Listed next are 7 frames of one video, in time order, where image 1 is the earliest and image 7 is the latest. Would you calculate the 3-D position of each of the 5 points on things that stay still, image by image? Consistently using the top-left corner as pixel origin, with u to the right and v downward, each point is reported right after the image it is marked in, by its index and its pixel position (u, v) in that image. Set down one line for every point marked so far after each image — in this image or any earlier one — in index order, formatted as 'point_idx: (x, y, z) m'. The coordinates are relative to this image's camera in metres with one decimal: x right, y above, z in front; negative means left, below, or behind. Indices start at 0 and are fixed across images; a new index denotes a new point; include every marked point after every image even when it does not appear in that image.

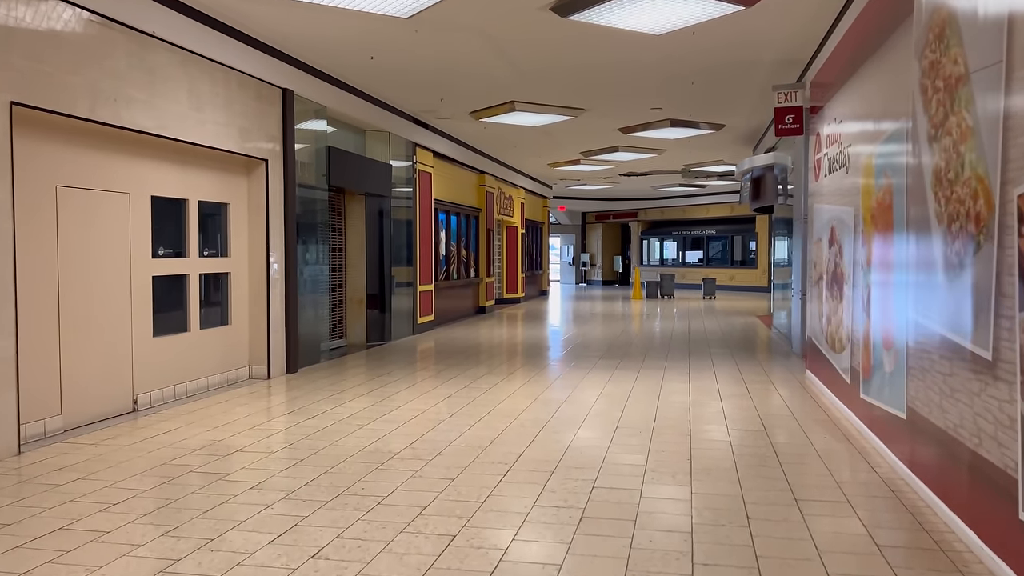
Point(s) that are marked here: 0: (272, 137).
0: (-2.1, +1.3, +7.1) m
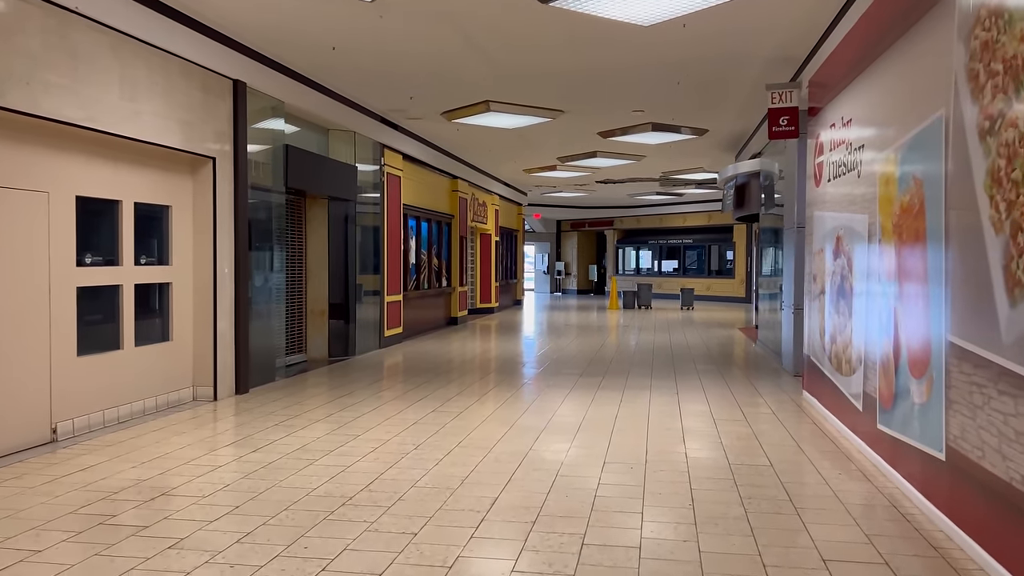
0: (-2.3, +1.2, +6.4) m
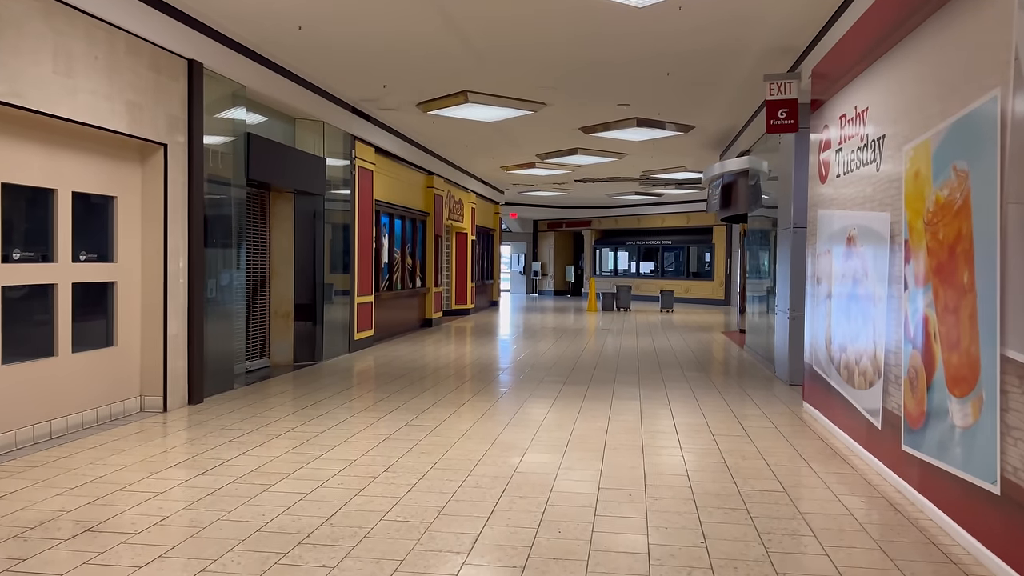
0: (-2.5, +1.2, +5.8) m
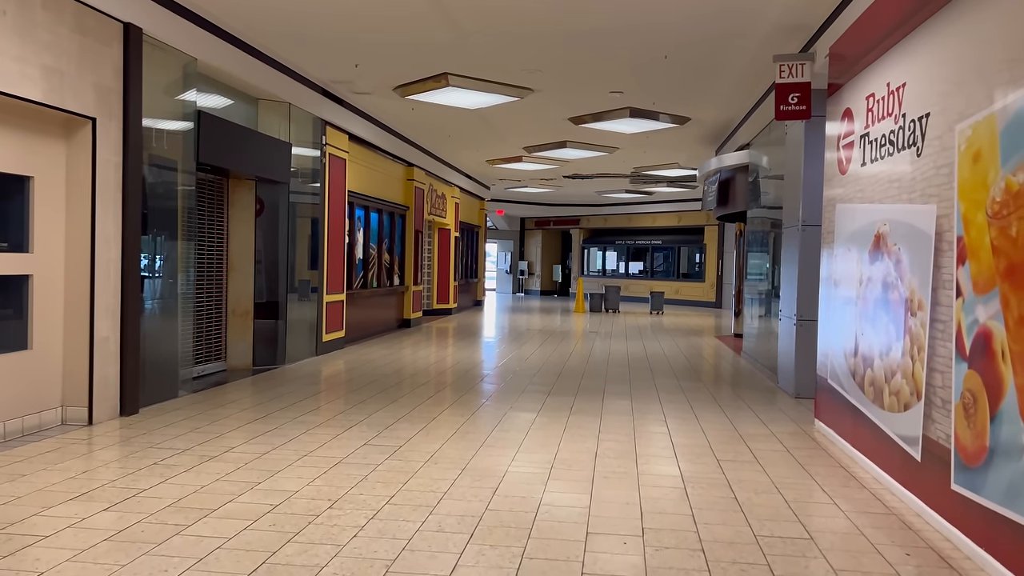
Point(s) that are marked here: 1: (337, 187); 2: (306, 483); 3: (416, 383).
0: (-2.6, +1.3, +5.1) m
1: (-2.0, +1.2, +9.3) m
2: (-1.0, -1.0, +3.8) m
3: (-0.9, -0.9, +7.7) m
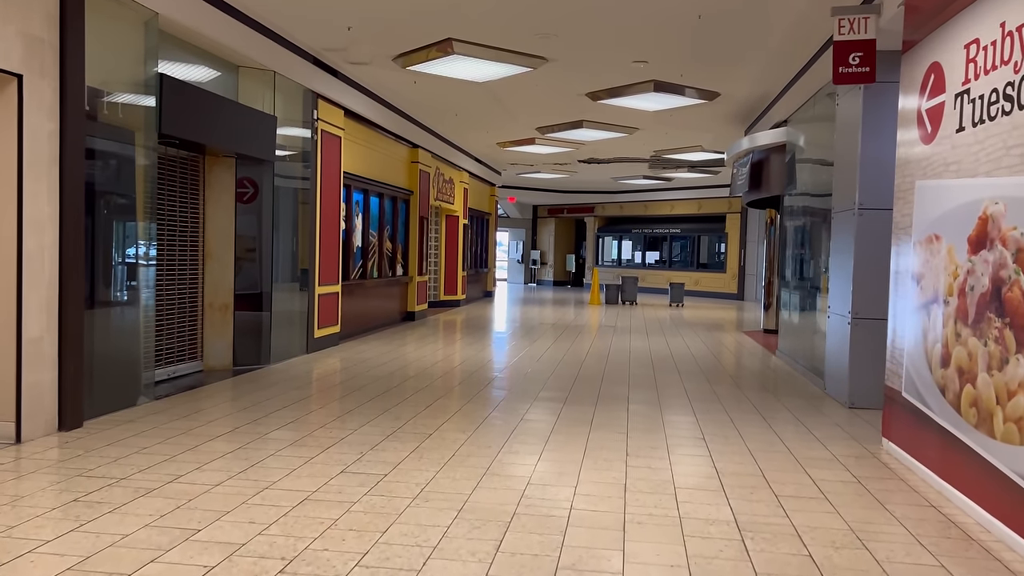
0: (-2.5, +1.3, +4.2) m
1: (-1.9, +1.3, +8.4) m
2: (-1.0, -0.9, +3.0) m
3: (-0.8, -0.8, +6.9) m
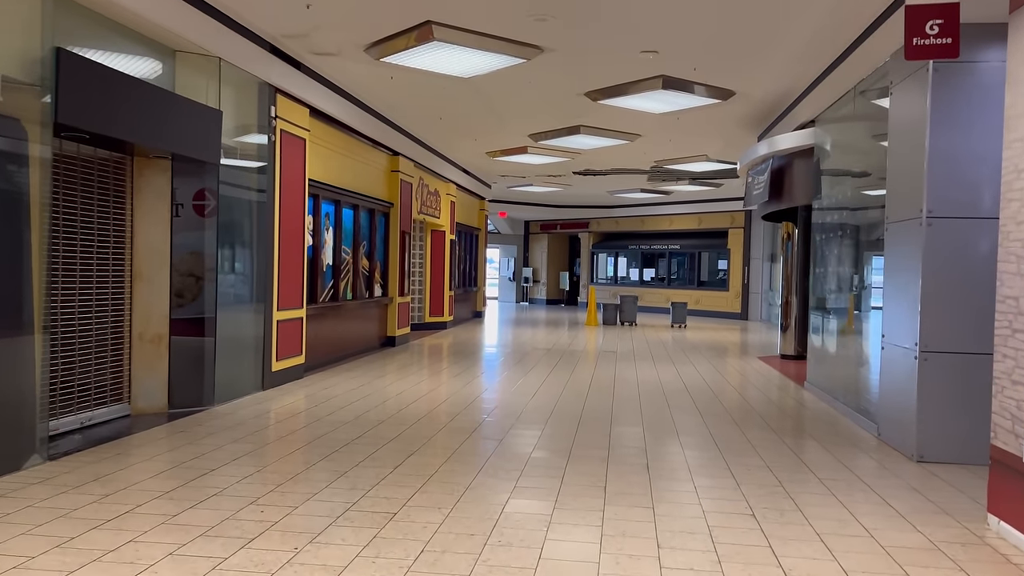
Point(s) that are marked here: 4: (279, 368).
0: (-2.6, +1.2, +3.1) m
1: (-2.0, +1.1, +7.3) m
2: (-1.0, -1.0, +1.9) m
3: (-0.9, -1.0, +5.7) m
4: (-2.1, -0.7, +7.1) m
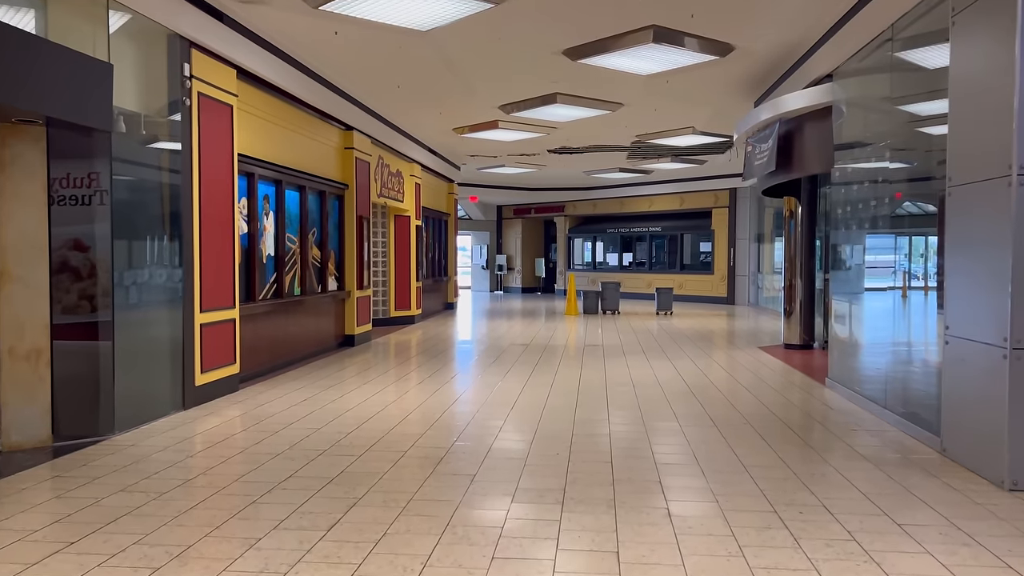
0: (-2.7, +1.1, +1.9) m
1: (-2.2, +1.1, +6.1) m
2: (-1.0, -1.1, +0.7) m
3: (-1.0, -1.0, +4.6) m
4: (-2.3, -0.7, +5.9) m
